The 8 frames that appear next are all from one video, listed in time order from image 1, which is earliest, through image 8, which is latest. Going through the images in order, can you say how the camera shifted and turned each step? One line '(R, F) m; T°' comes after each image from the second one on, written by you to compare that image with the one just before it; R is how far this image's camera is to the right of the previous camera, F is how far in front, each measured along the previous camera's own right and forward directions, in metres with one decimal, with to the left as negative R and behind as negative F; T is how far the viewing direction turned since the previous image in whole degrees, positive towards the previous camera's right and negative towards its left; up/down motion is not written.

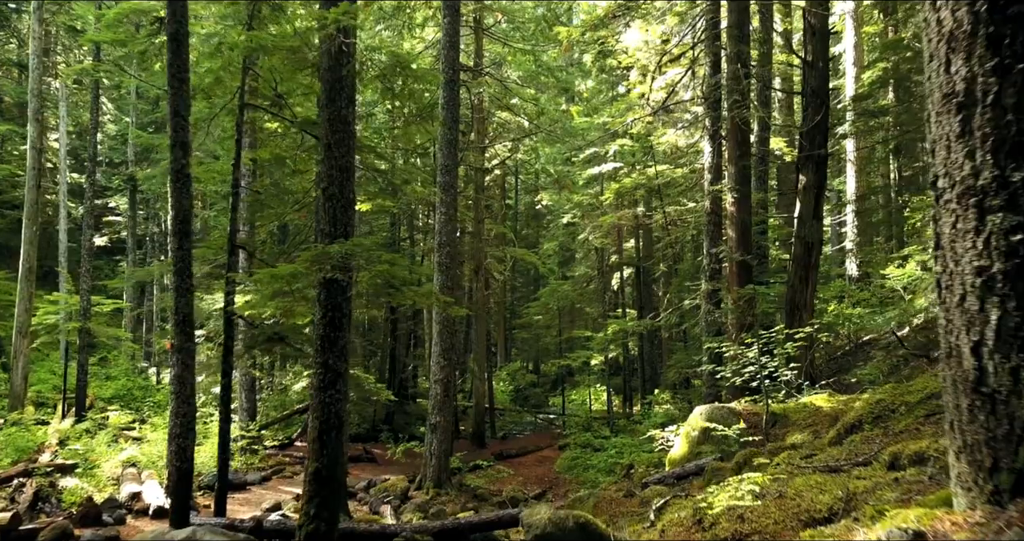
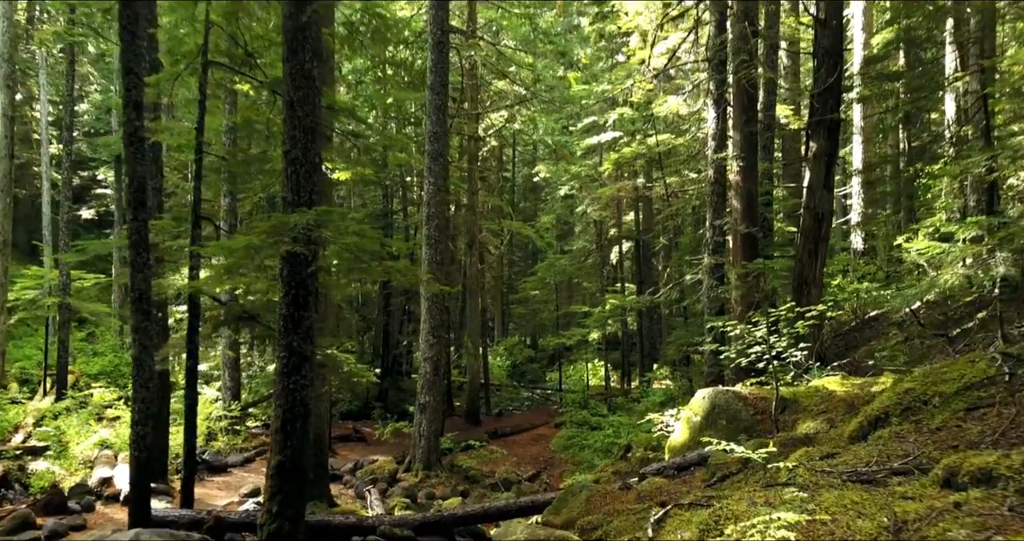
(+0.1, +0.6) m; 0°
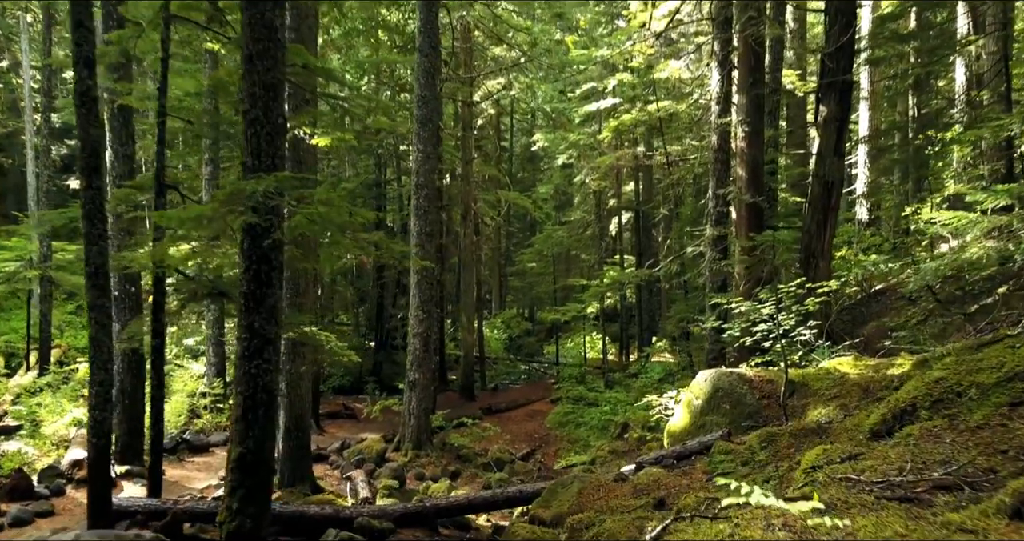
(+0.1, +0.5) m; 0°
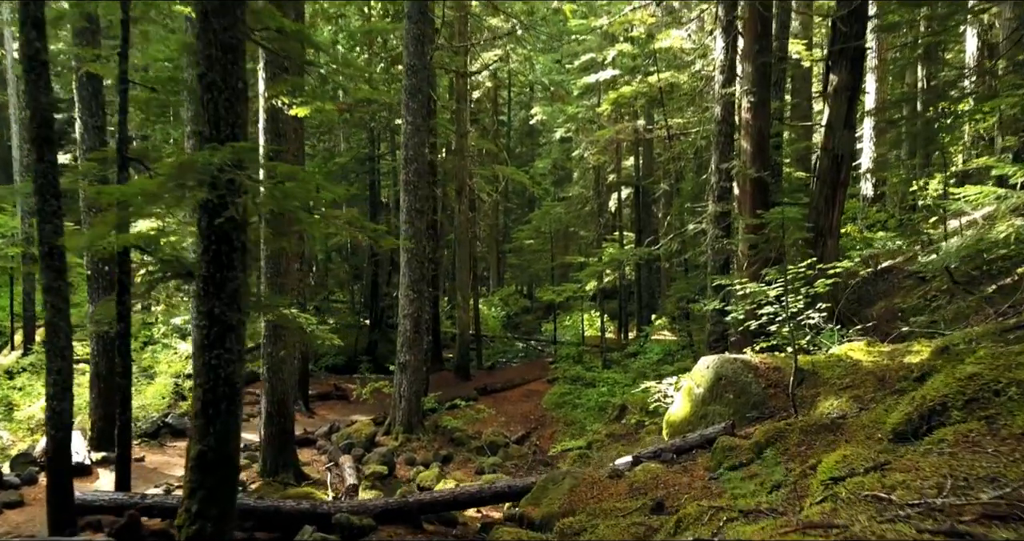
(+0.1, +0.5) m; 0°
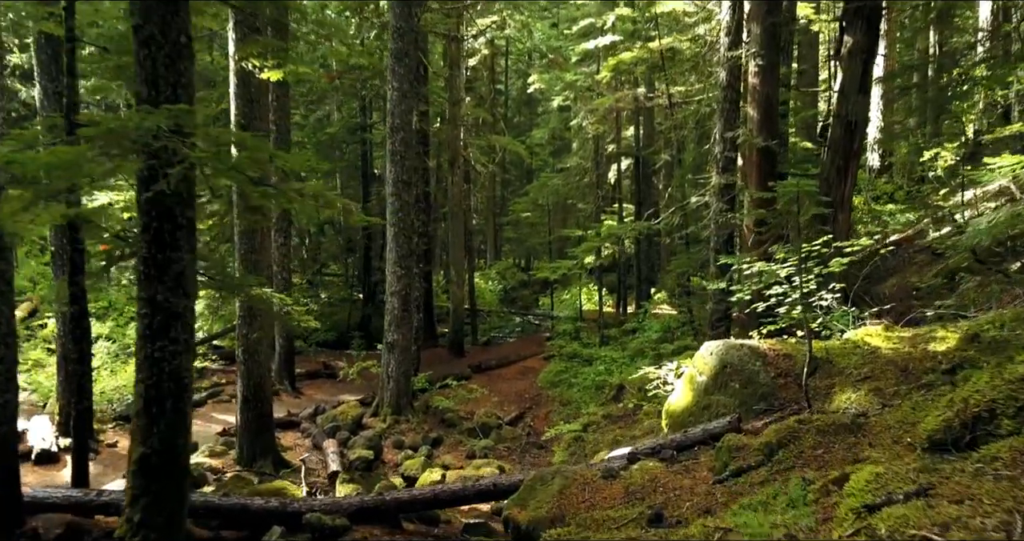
(+0.1, +0.5) m; 0°
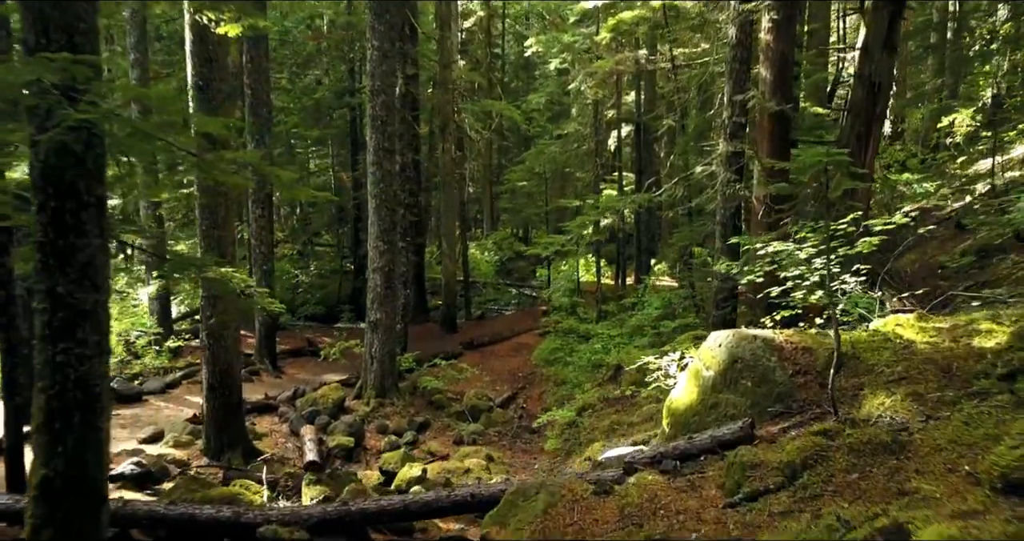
(+0.1, +0.7) m; 0°
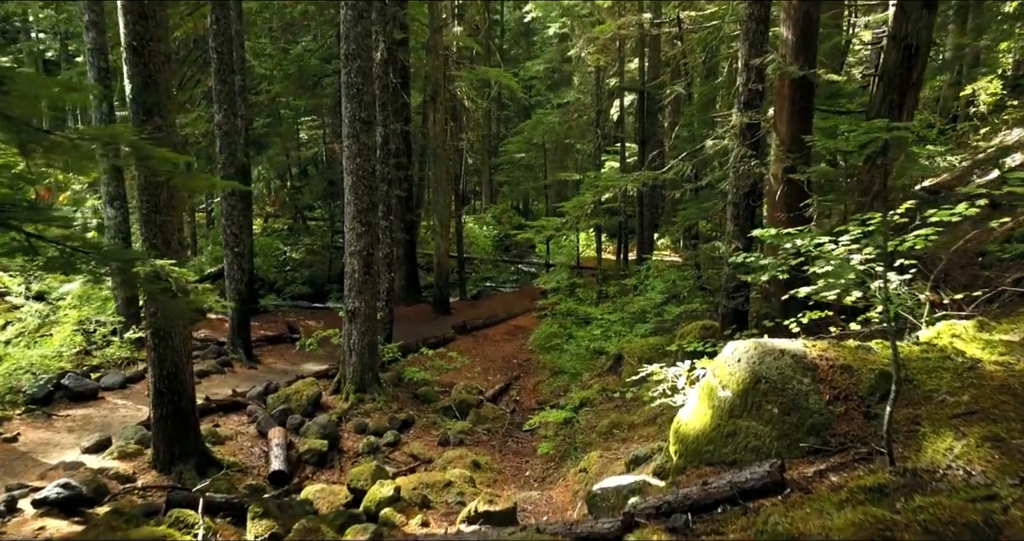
(+0.2, +0.9) m; 0°
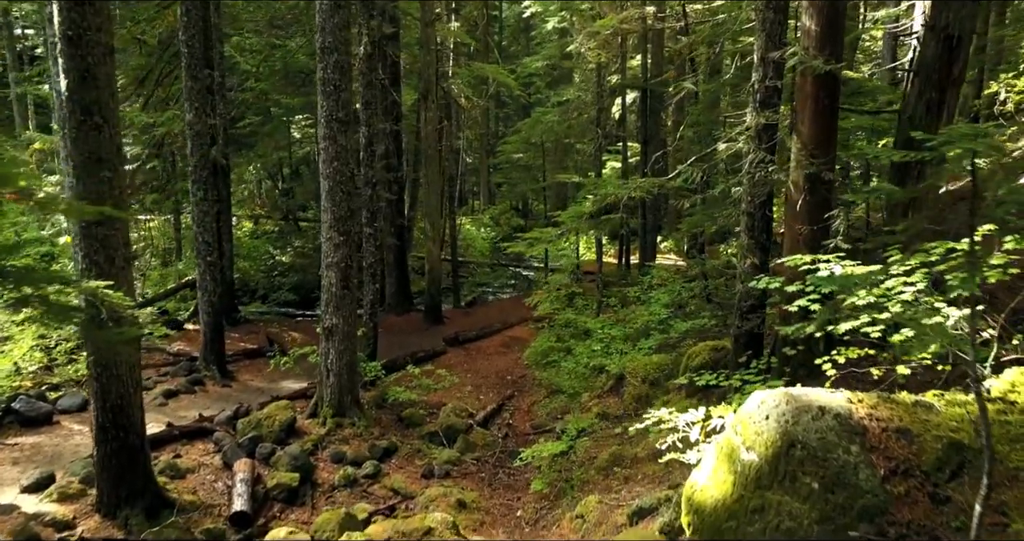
(+0.1, +0.8) m; 0°
